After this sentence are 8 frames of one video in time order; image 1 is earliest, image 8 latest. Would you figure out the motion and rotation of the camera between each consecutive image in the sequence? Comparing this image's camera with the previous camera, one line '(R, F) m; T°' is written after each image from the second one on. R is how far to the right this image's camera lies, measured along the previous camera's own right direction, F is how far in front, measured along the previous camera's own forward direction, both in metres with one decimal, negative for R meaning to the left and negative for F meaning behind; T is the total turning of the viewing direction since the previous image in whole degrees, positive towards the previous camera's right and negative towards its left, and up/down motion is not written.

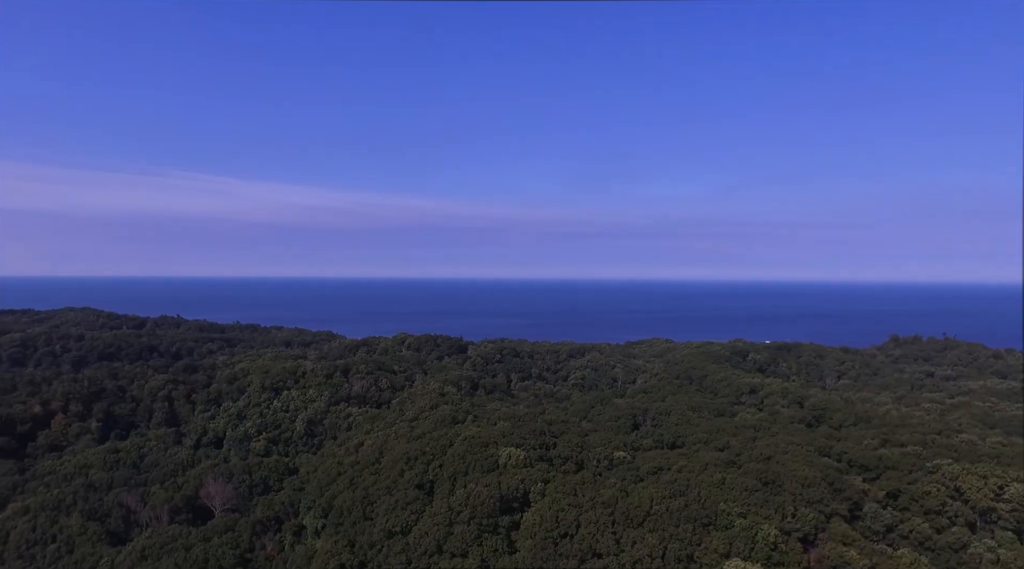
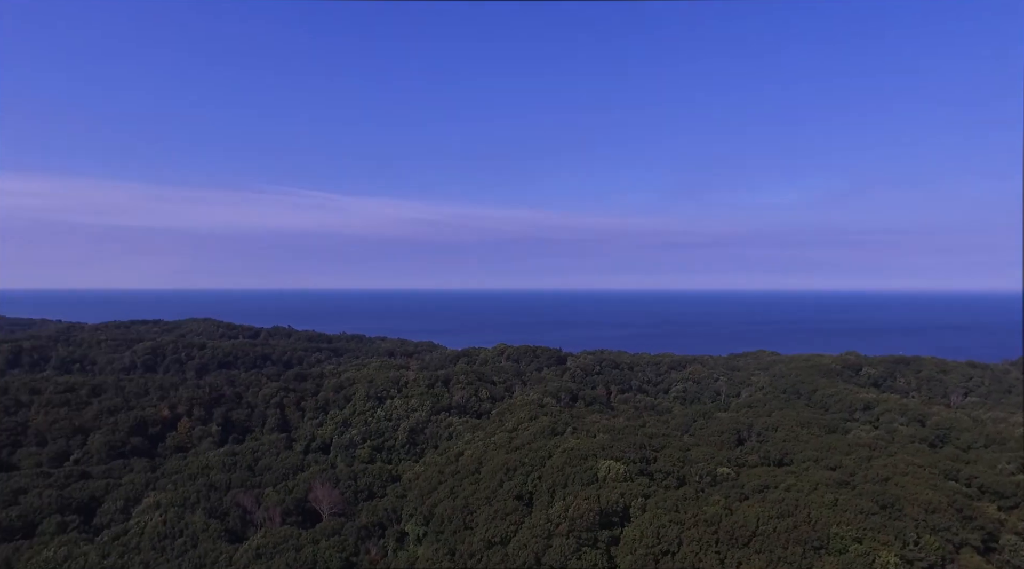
(-0.3, +0.1) m; -7°
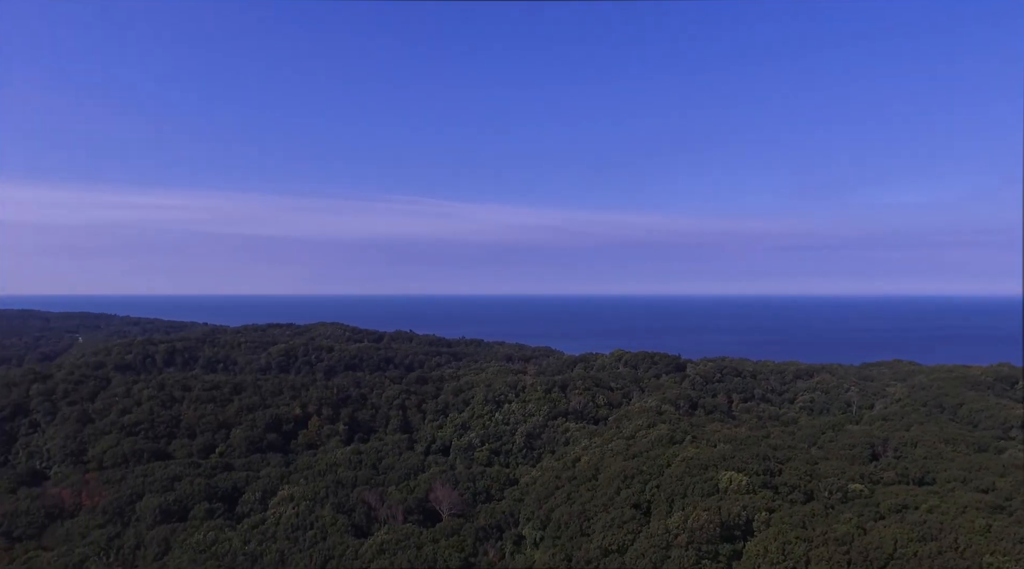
(-0.4, 0.0) m; -9°
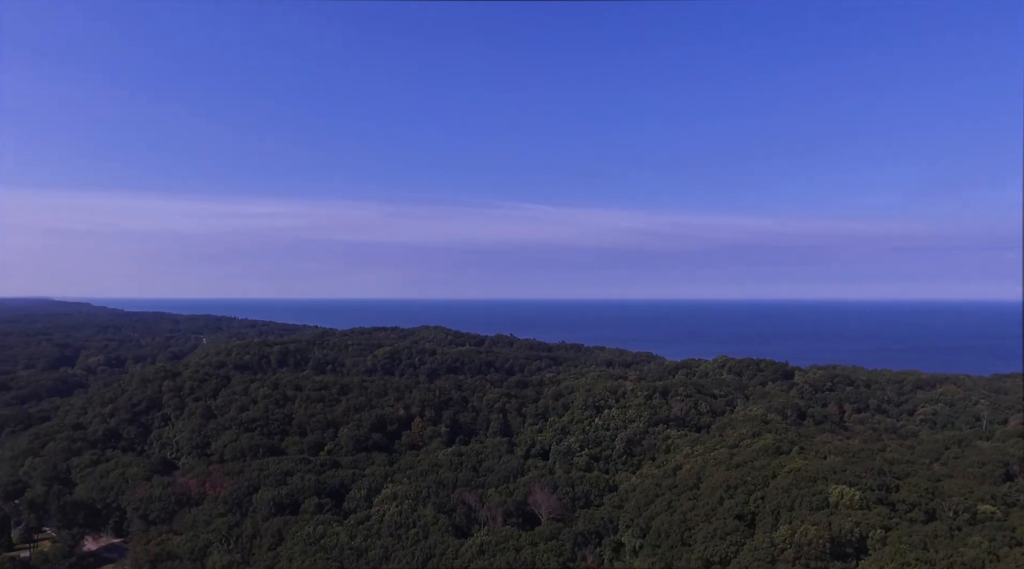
(-0.3, -0.1) m; -7°
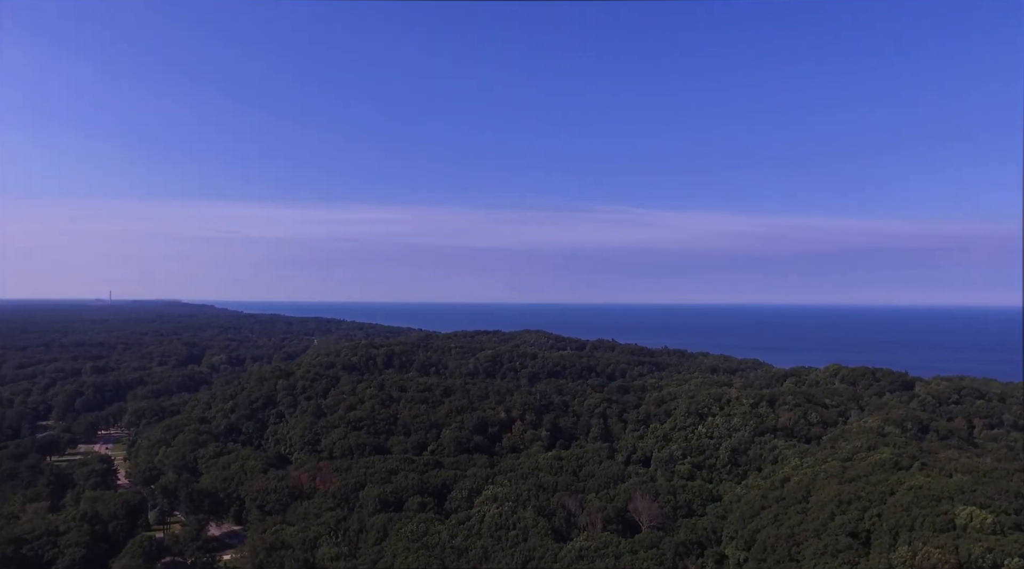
(-0.3, -0.1) m; -7°
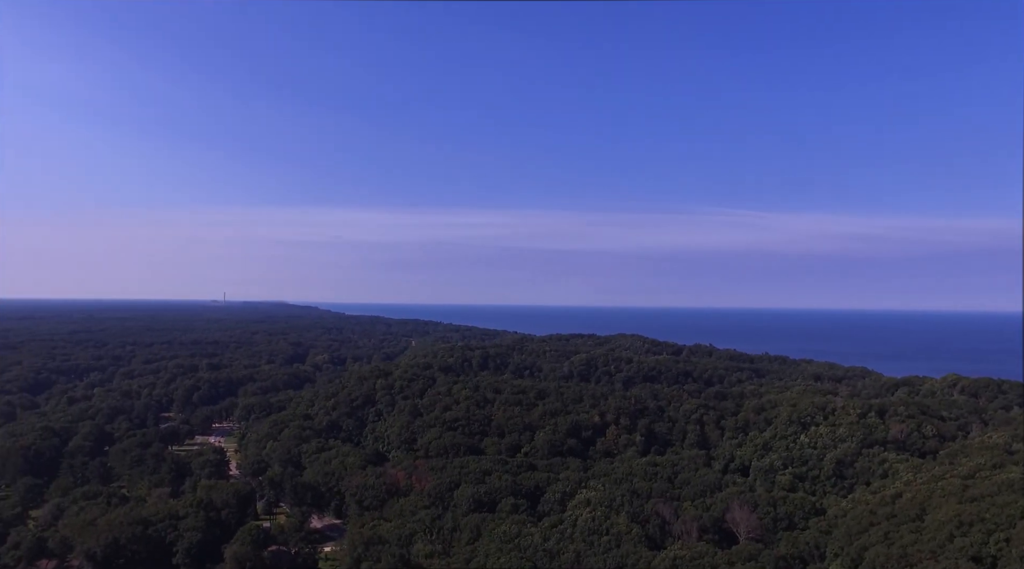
(-0.3, 0.0) m; -7°
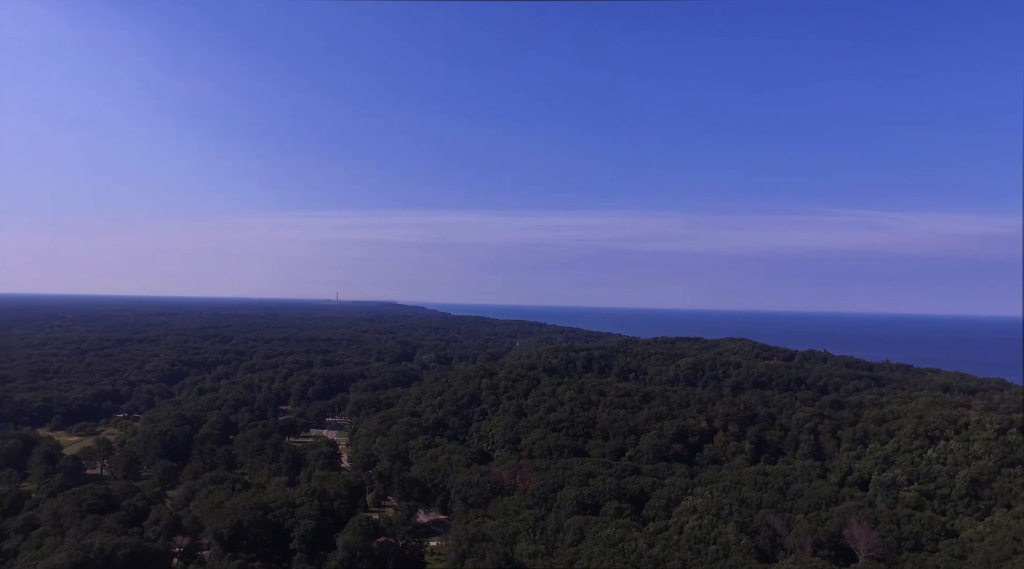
(-0.4, 0.0) m; -8°
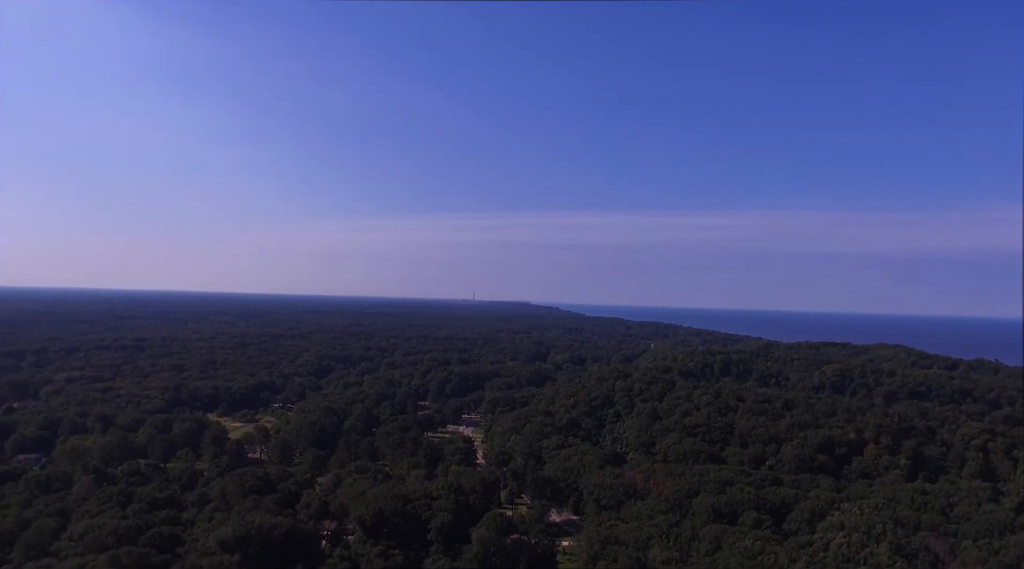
(-0.3, -0.1) m; -10°
